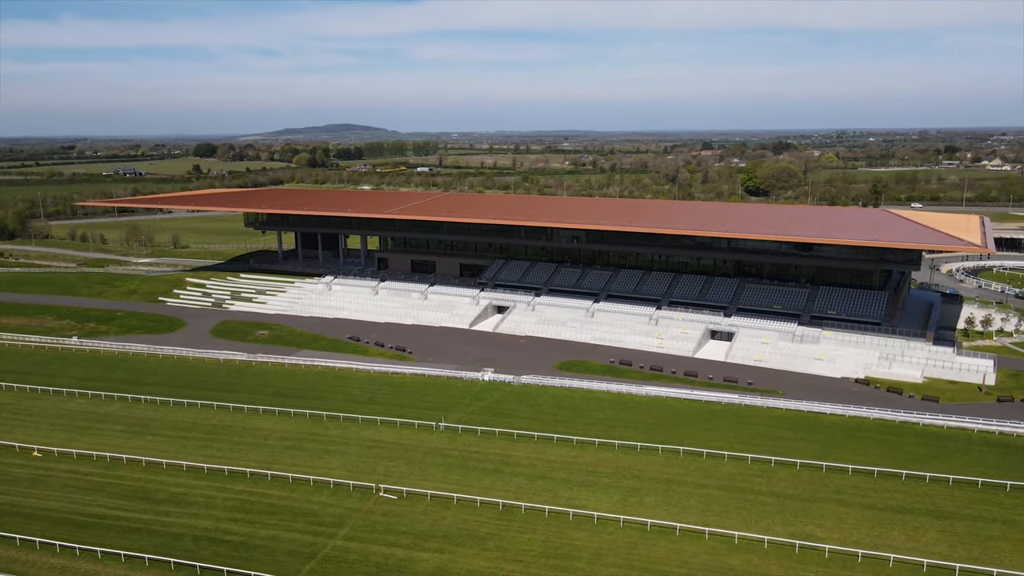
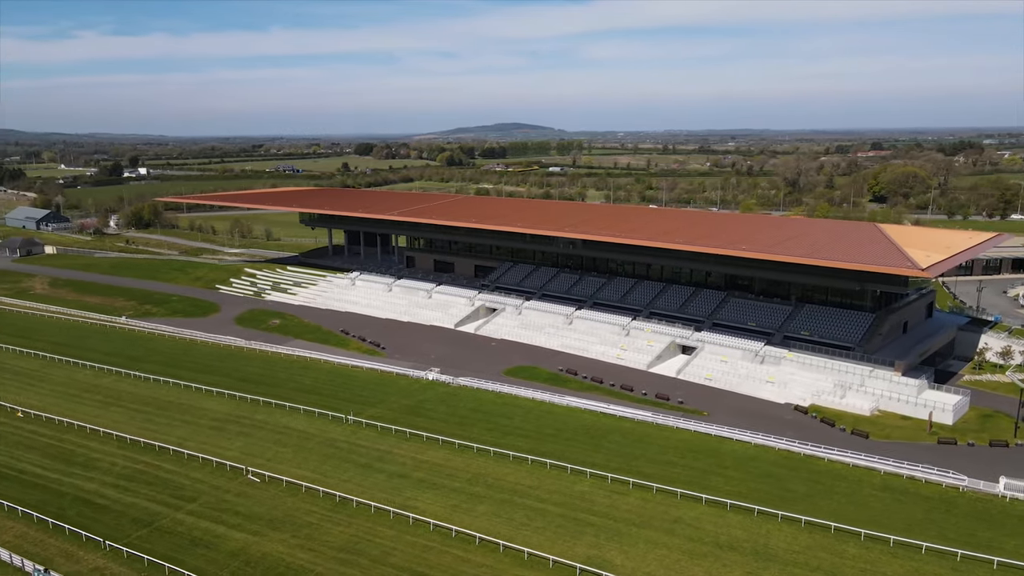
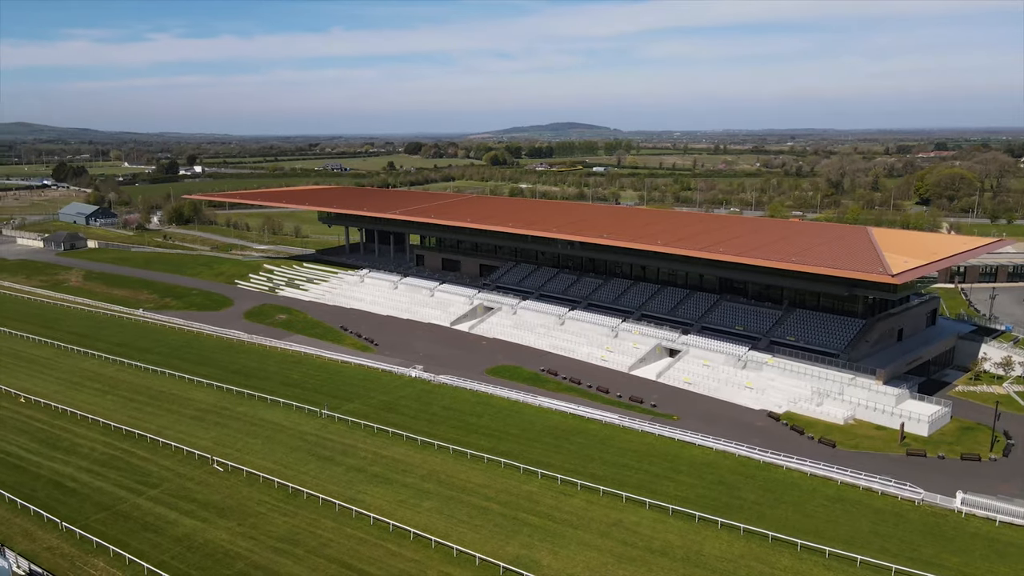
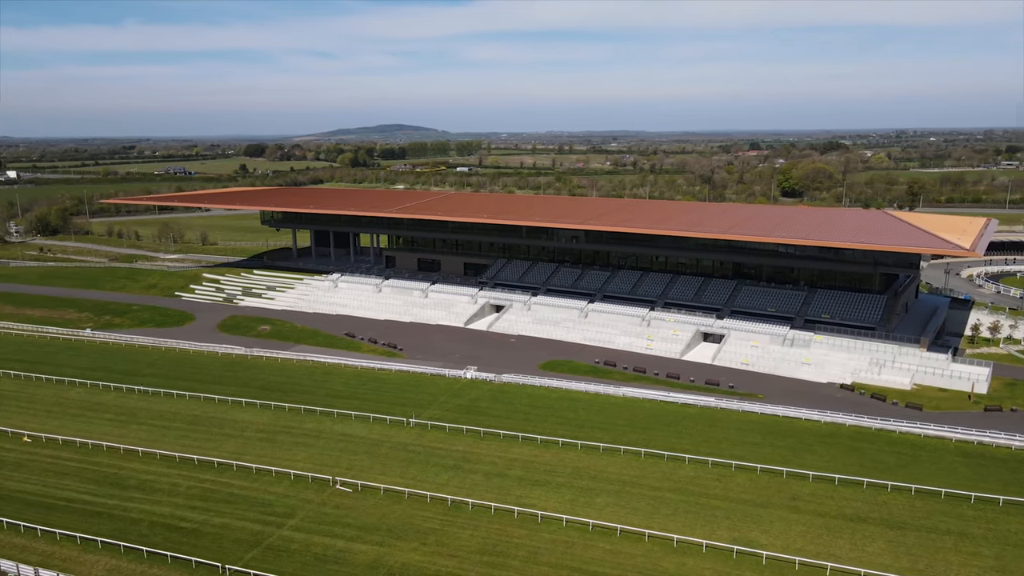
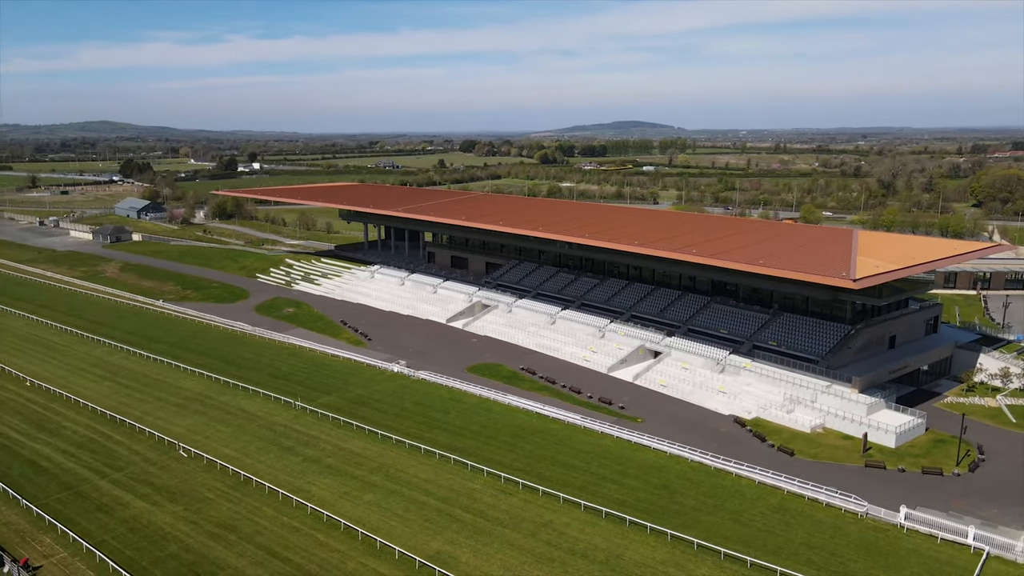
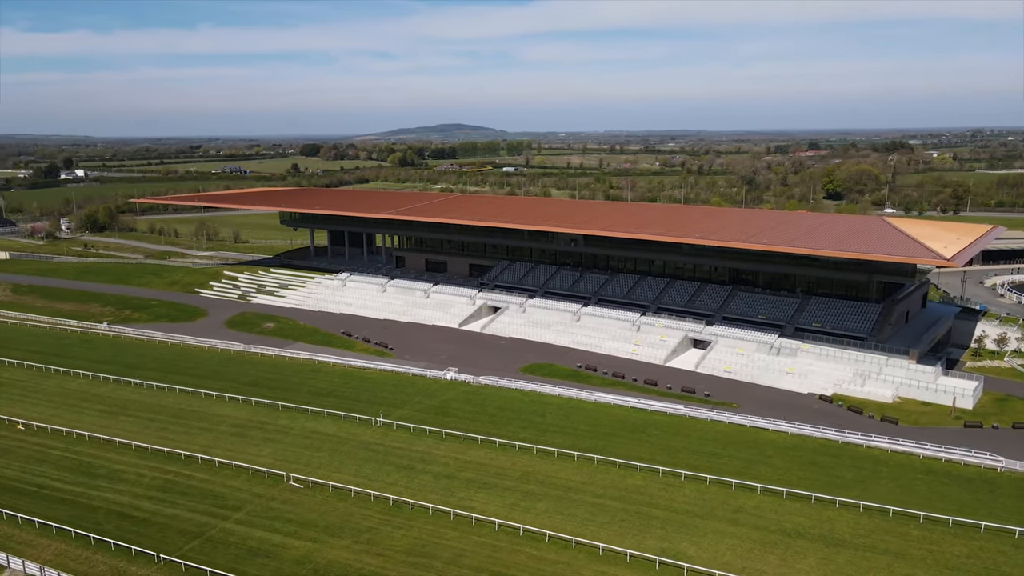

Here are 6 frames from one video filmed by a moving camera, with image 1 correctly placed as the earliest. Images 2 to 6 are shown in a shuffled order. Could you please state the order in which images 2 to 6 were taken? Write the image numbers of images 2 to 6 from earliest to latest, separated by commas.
4, 6, 2, 3, 5
